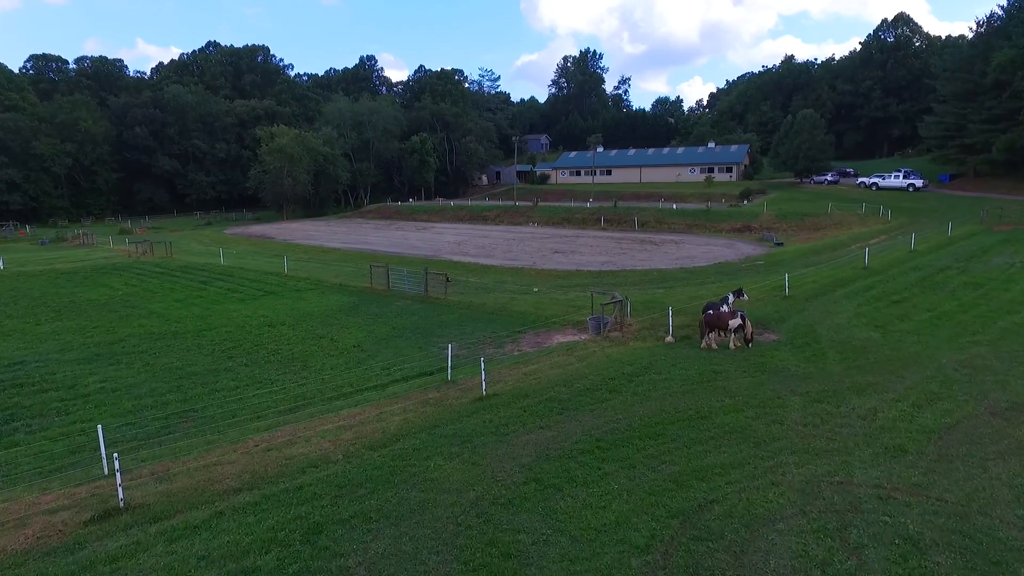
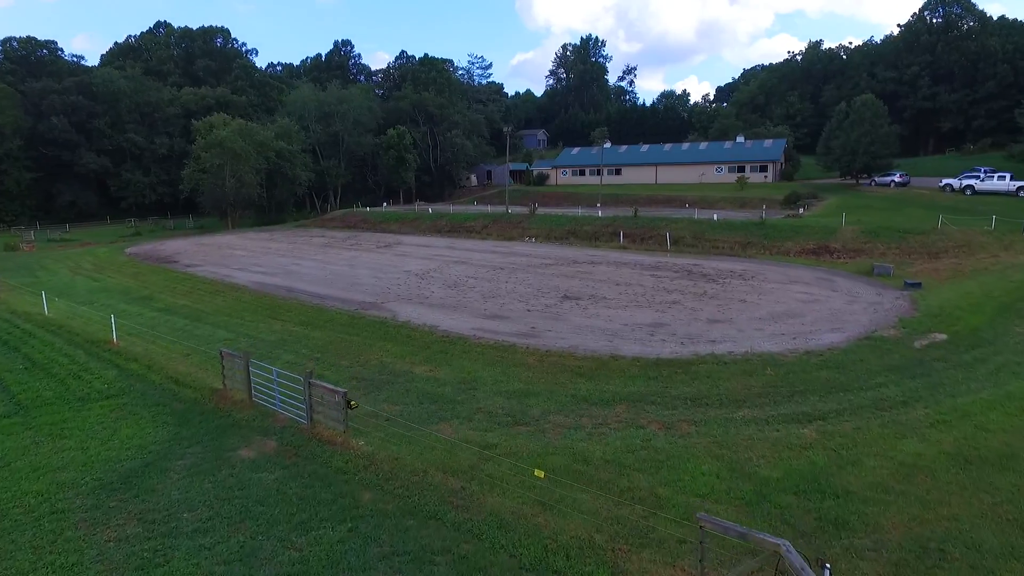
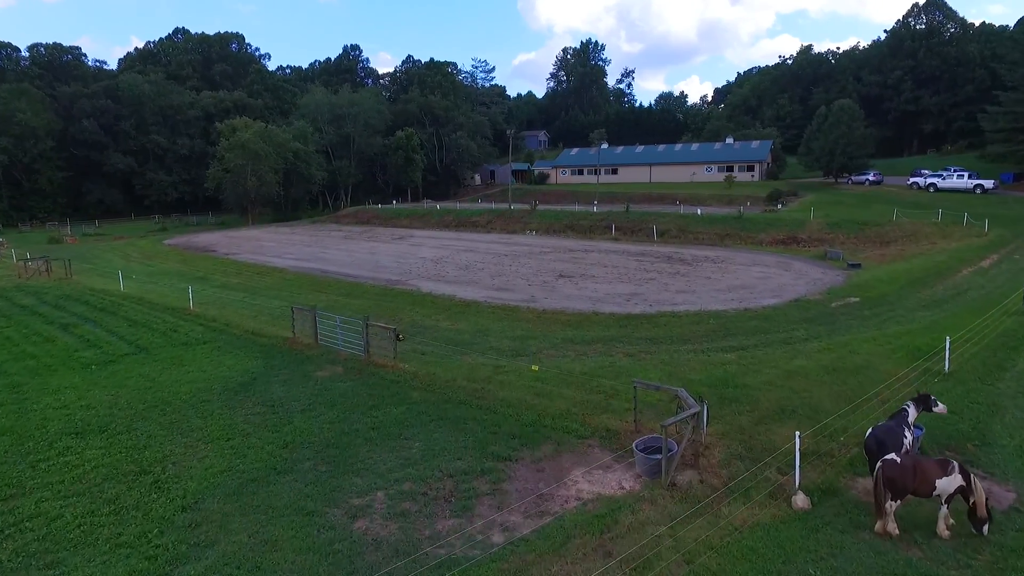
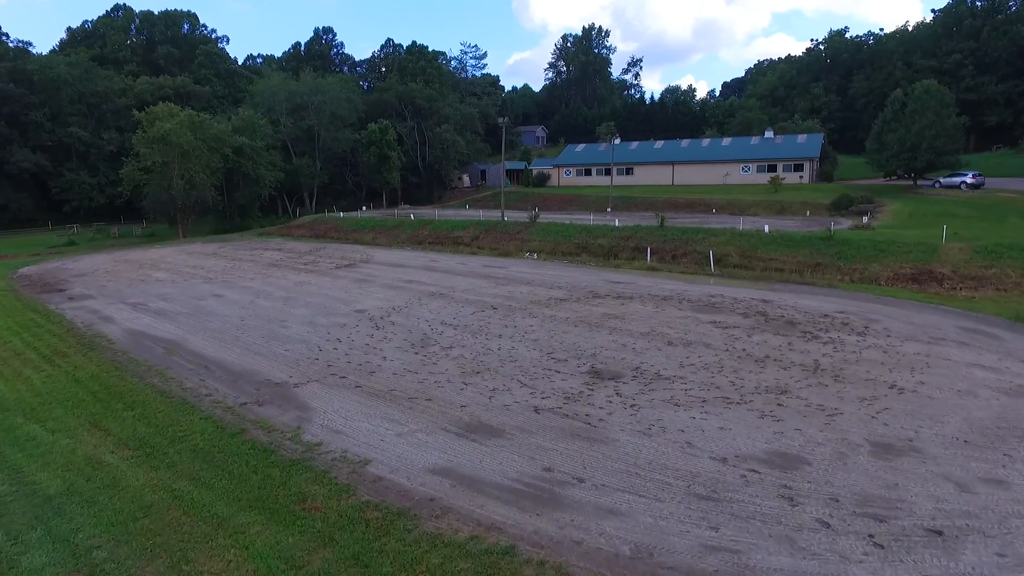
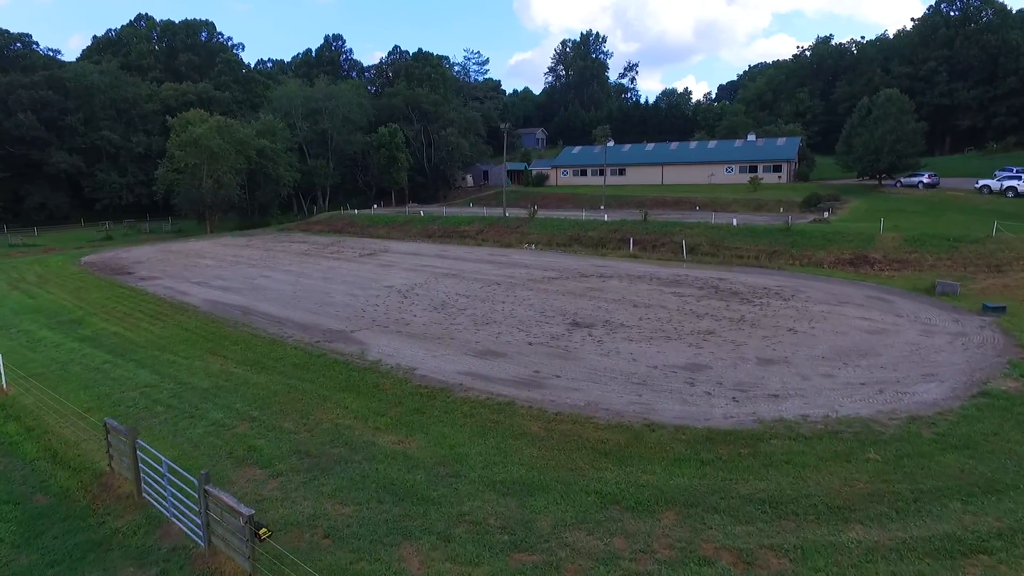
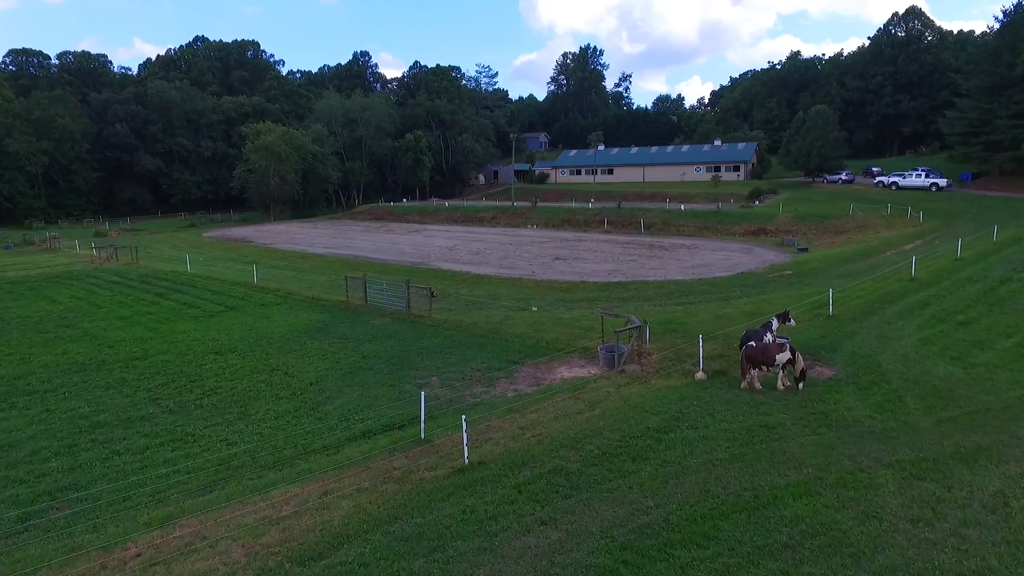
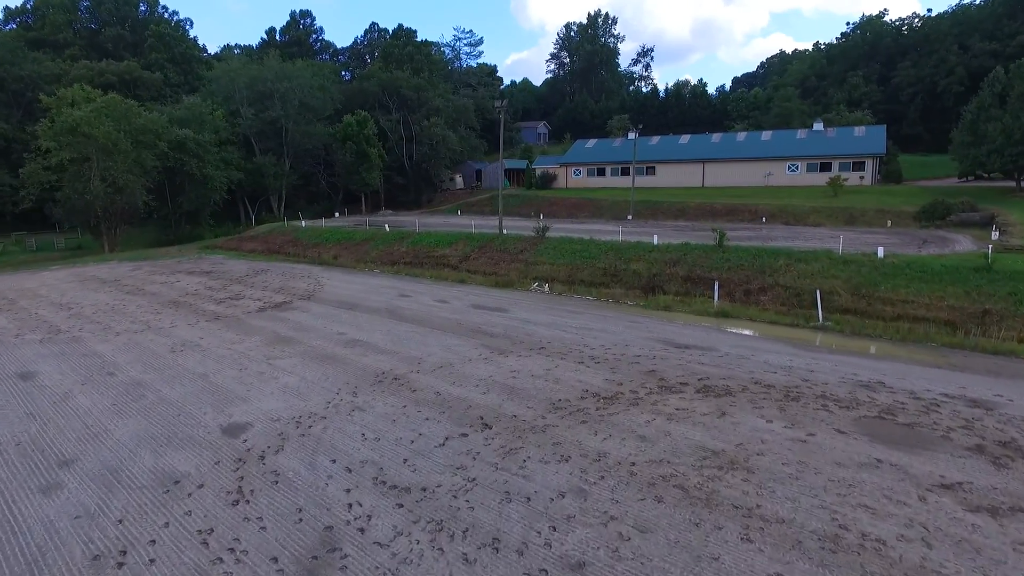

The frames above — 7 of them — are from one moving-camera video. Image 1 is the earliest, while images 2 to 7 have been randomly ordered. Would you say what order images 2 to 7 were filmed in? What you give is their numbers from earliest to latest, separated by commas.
6, 3, 2, 5, 4, 7
